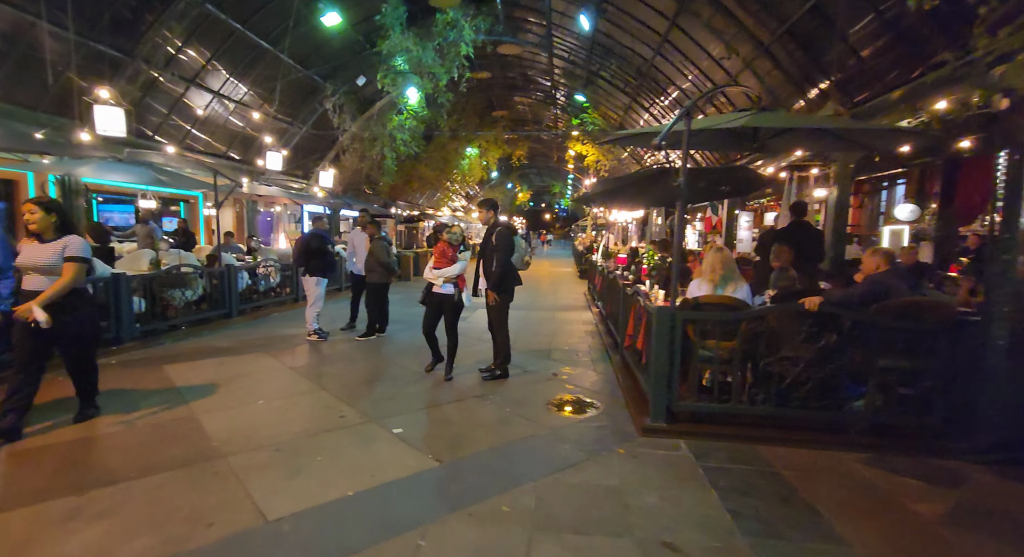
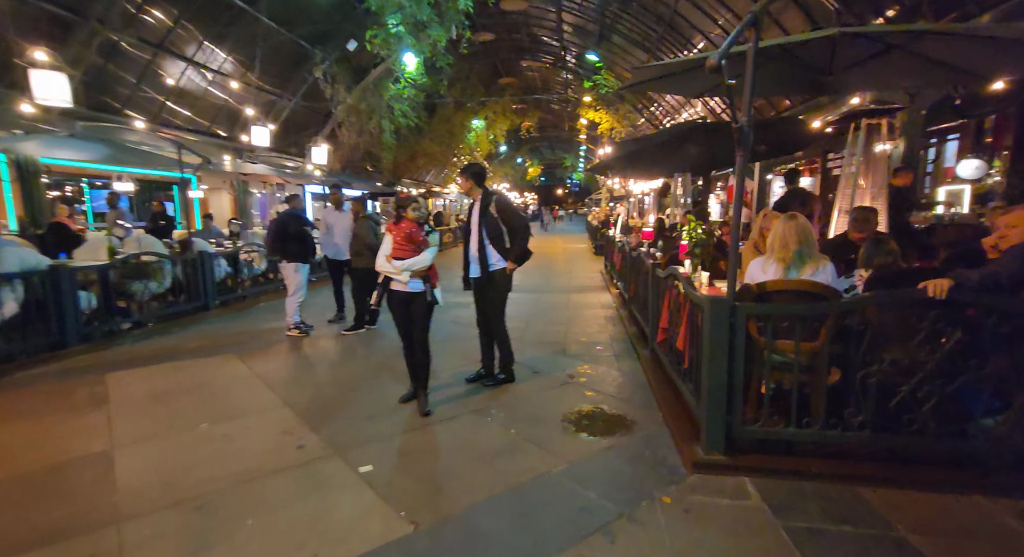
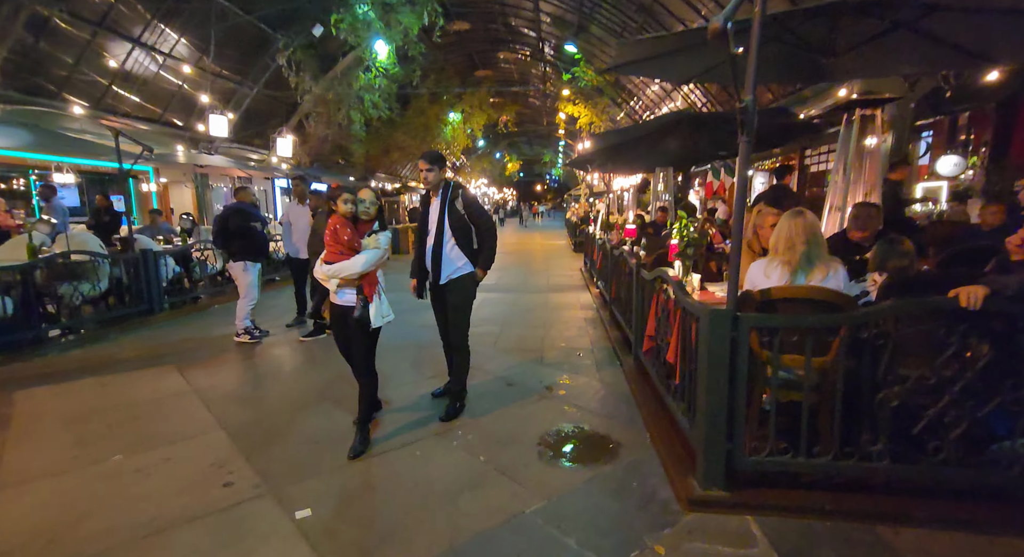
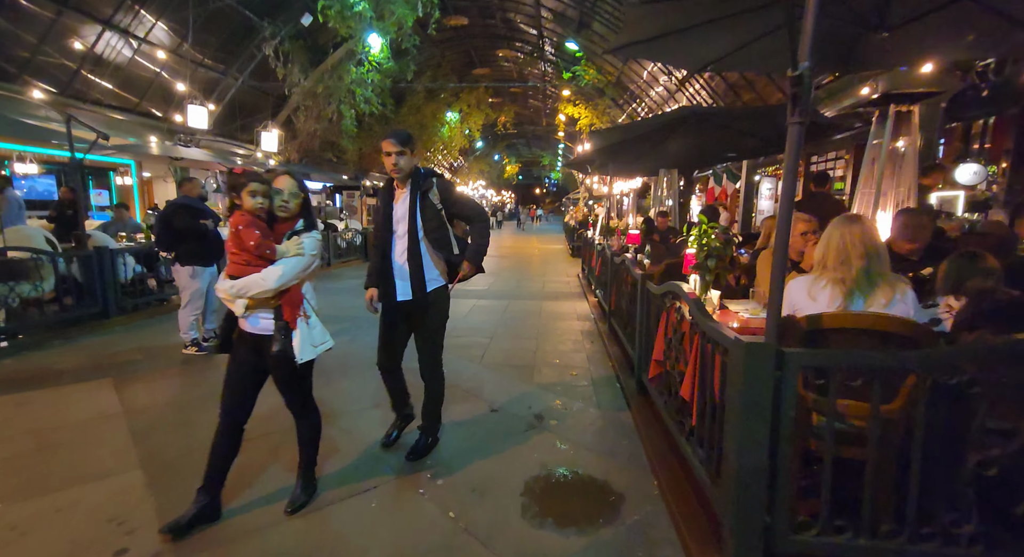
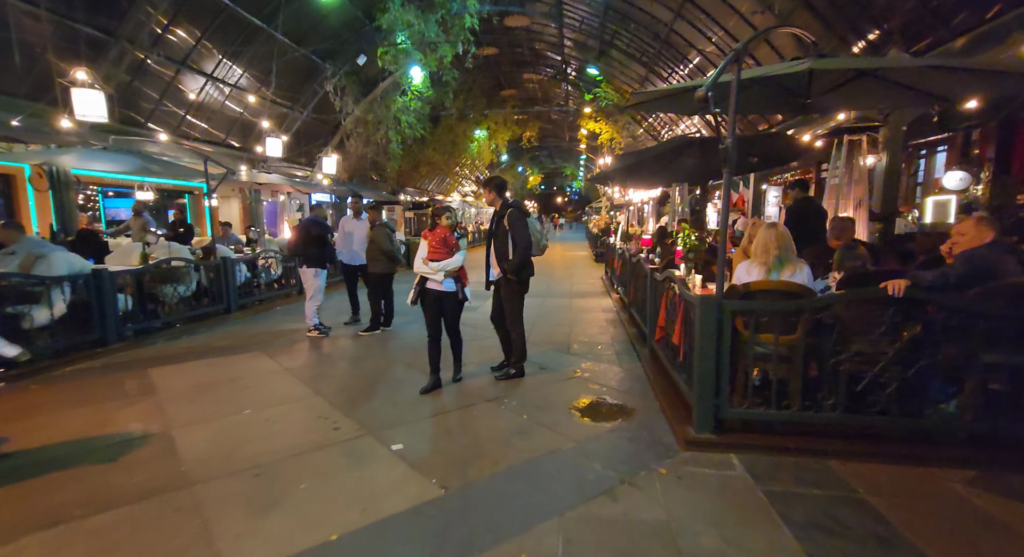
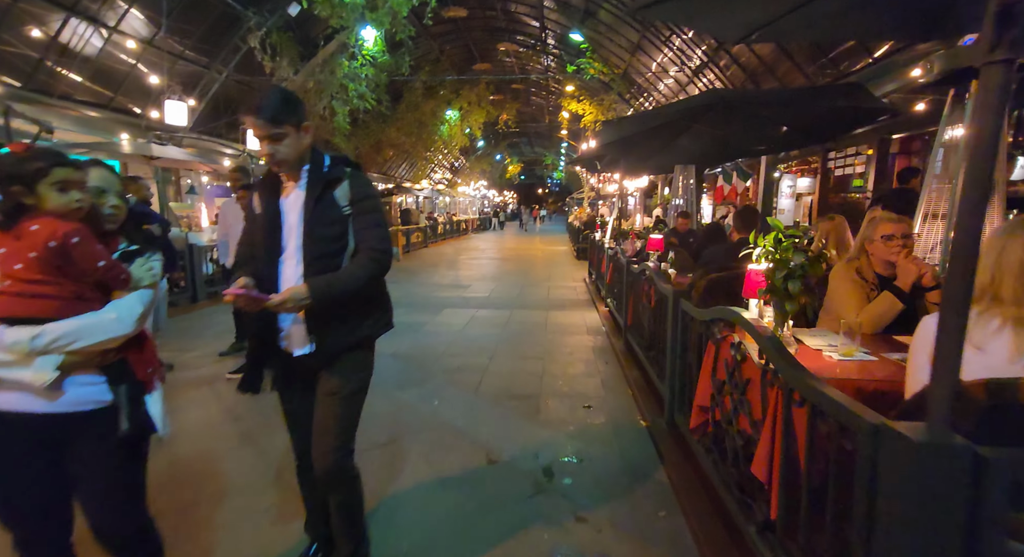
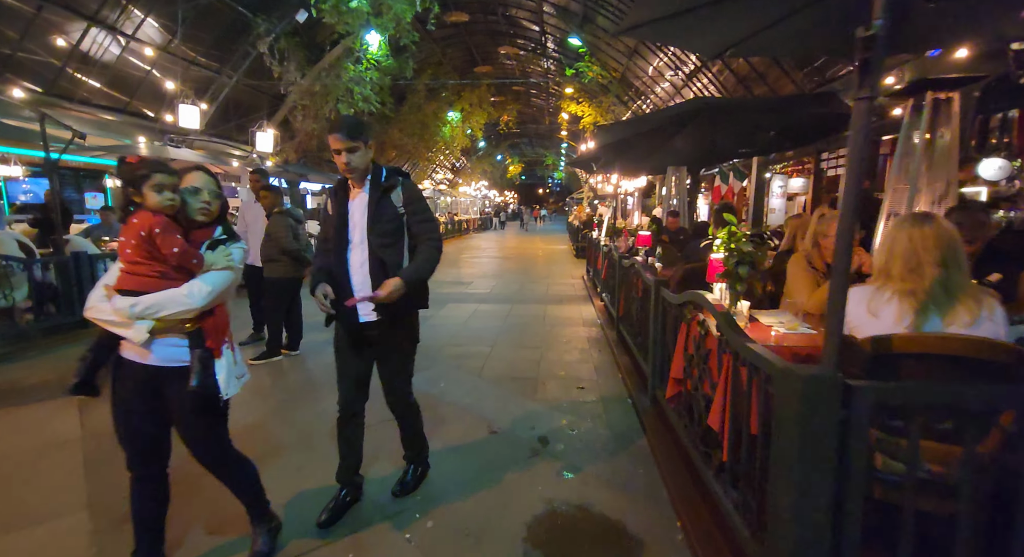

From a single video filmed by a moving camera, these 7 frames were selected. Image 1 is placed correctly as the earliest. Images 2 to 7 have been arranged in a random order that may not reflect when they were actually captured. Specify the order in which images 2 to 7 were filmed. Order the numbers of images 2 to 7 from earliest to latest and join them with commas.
5, 2, 3, 4, 7, 6
